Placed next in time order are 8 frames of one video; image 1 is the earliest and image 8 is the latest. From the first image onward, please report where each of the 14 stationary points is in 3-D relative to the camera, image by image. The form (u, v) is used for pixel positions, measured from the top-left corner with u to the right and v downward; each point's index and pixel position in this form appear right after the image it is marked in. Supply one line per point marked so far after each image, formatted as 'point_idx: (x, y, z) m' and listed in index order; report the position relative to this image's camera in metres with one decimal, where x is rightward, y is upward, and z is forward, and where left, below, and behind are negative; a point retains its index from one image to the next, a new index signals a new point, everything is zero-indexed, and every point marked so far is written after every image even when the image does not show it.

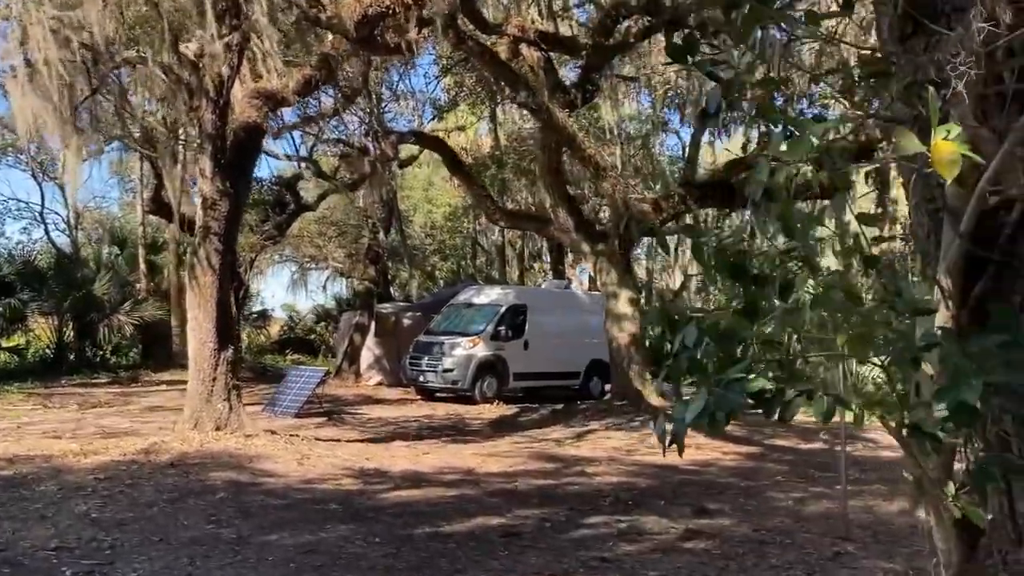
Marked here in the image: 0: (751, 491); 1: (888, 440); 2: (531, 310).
0: (+2.1, -1.7, +8.0) m
1: (+5.2, -2.1, +13.3) m
2: (+0.4, -0.4, +17.4) m
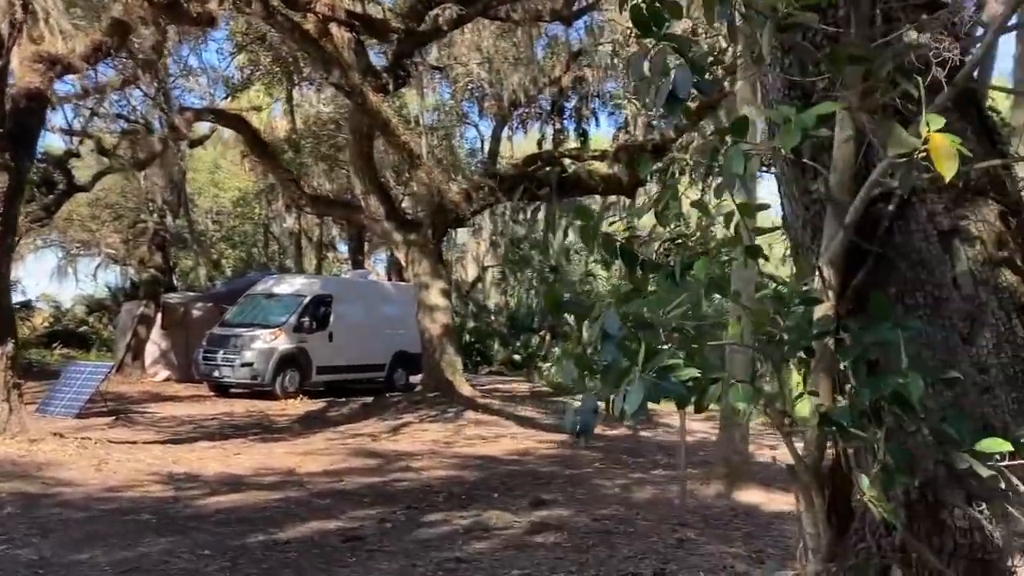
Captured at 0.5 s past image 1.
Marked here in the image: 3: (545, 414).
0: (+0.6, -1.6, +8.0) m
1: (+2.5, -2.0, +14.0) m
2: (-3.1, -0.2, +16.9) m
3: (+0.5, -1.8, +13.1) m
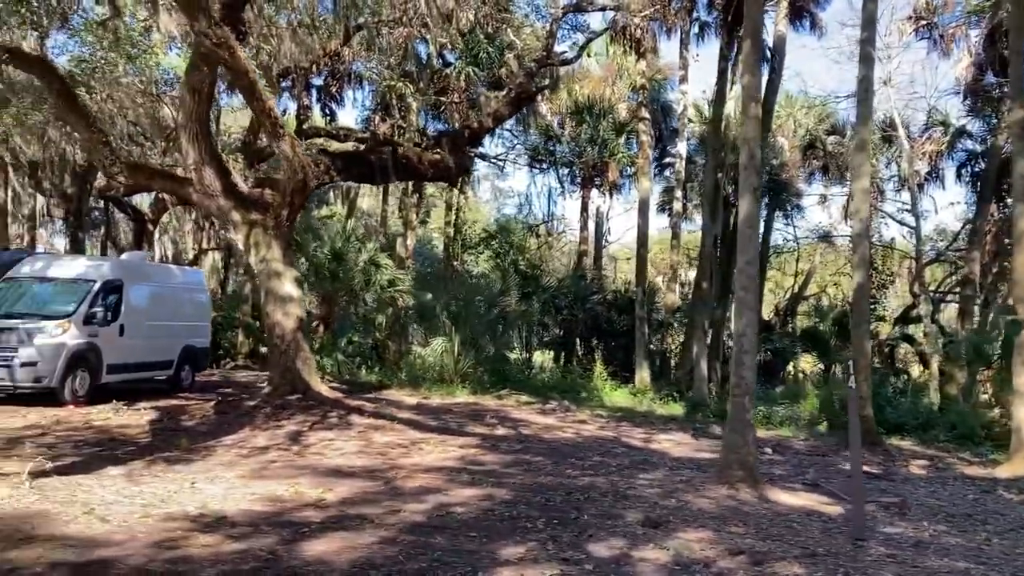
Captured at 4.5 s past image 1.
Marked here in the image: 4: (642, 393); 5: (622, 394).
0: (+0.8, -1.6, +7.4) m
1: (+0.4, -1.9, +13.7) m
2: (-5.9, 0.0, +14.3) m
3: (-1.2, -1.6, +12.1) m
4: (+2.4, -2.0, +17.6) m
5: (+2.1, -2.0, +17.6) m
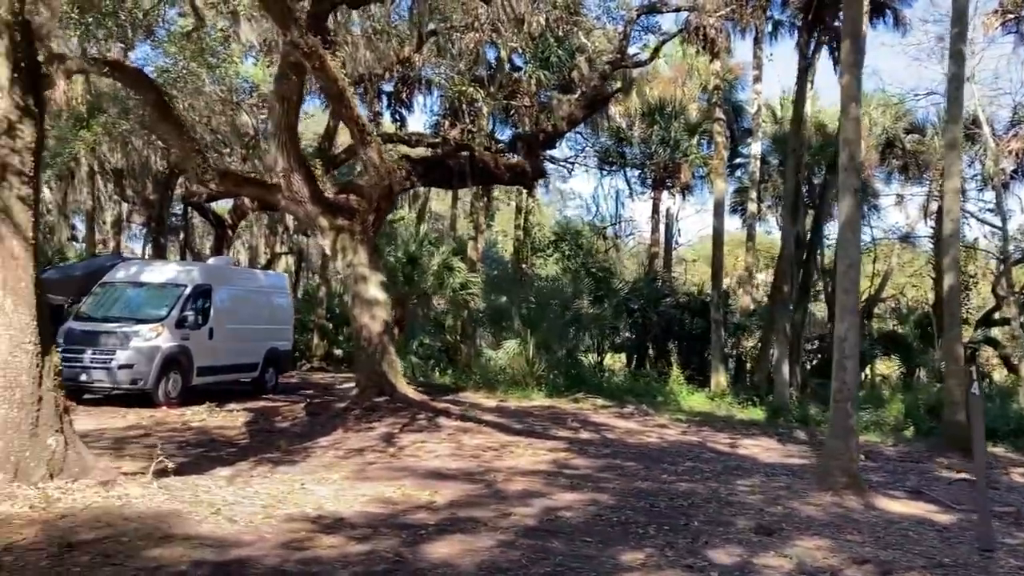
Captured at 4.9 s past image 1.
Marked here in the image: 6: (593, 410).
0: (+1.6, -1.6, +7.4) m
1: (+1.6, -2.0, +13.7) m
2: (-4.6, 0.0, +14.7) m
3: (-0.1, -1.7, +12.2) m
4: (+3.9, -2.0, +17.4) m
5: (+3.5, -2.1, +17.4) m
6: (+1.3, -2.0, +15.3) m
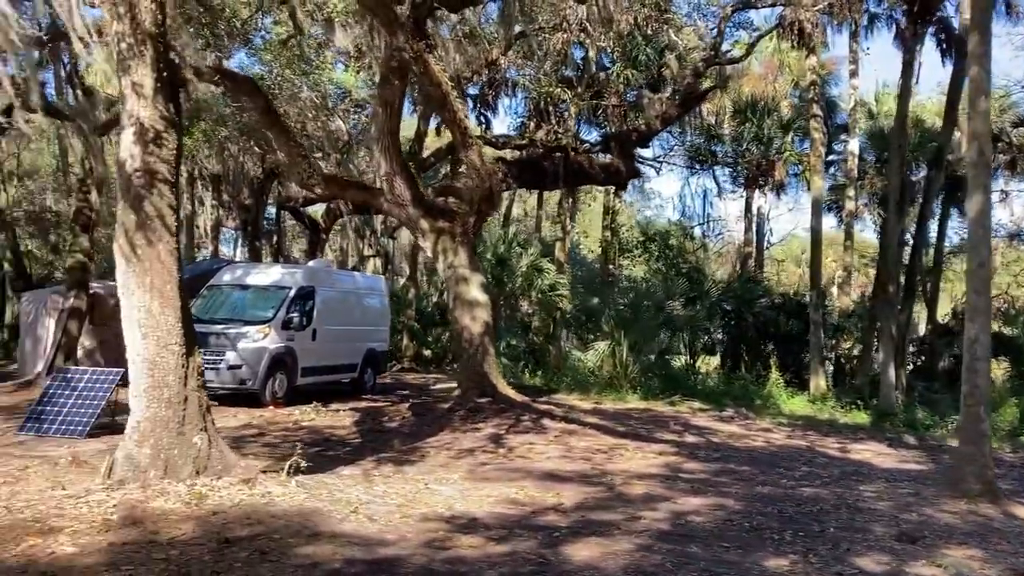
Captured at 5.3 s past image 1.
0: (+2.5, -1.6, +7.2) m
1: (+3.0, -2.0, +13.4) m
2: (-3.1, -0.1, +14.9) m
3: (+1.2, -1.7, +12.1) m
4: (+5.6, -2.0, +17.0) m
5: (+5.2, -2.1, +17.1) m
6: (+2.9, -2.0, +15.1) m
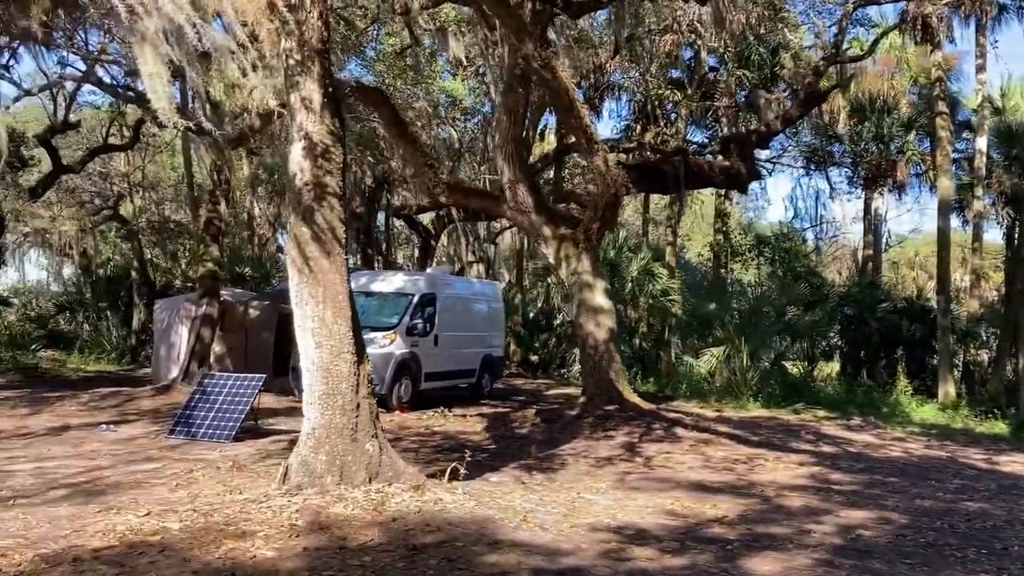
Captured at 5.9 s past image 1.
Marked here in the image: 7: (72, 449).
0: (+3.7, -1.7, +6.9) m
1: (+4.7, -2.1, +13.1) m
2: (-1.2, -0.2, +15.1) m
3: (+2.8, -1.8, +11.9) m
4: (+7.6, -2.1, +16.4) m
5: (+7.3, -2.1, +16.4) m
6: (+4.8, -2.1, +14.8) m
7: (-4.3, -1.6, +9.3) m
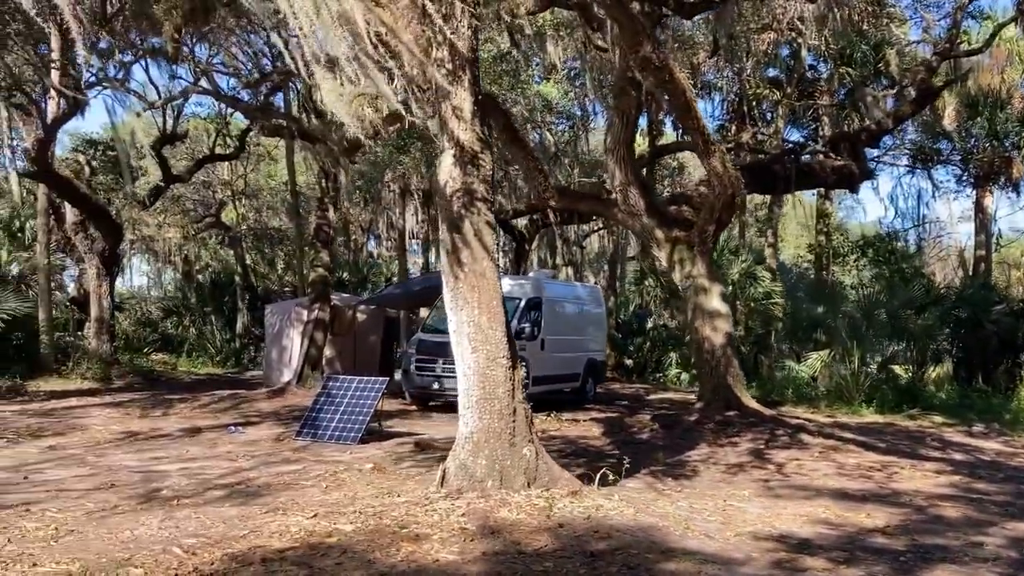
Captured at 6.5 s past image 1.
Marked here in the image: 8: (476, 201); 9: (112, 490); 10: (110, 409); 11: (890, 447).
0: (+4.7, -1.7, +6.5) m
1: (+6.3, -2.1, +12.6) m
2: (+0.5, -0.3, +15.2) m
3: (+4.3, -1.8, +11.6) m
4: (+9.4, -2.1, +15.7) m
5: (+9.1, -2.2, +15.8) m
6: (+6.5, -2.1, +14.3) m
7: (-3.1, -1.6, +9.6) m
8: (-0.2, +0.6, +6.1) m
9: (-3.0, -1.5, +7.1) m
10: (-5.8, -1.7, +13.6) m
11: (+4.4, -1.8, +11.0) m
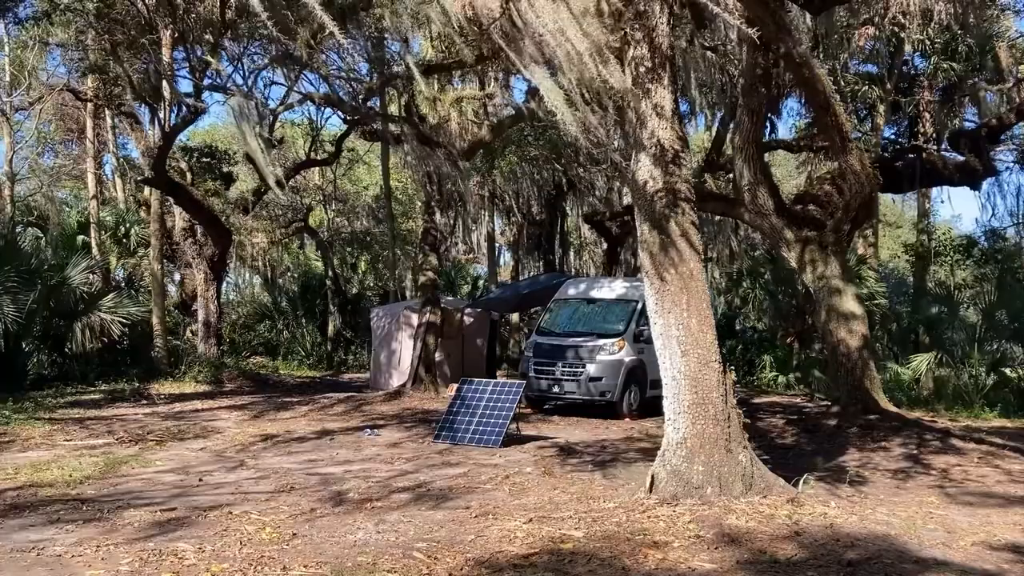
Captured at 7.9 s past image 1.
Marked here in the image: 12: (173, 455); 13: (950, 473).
0: (+6.0, -1.7, +6.1) m
1: (+7.9, -2.1, +12.1) m
2: (+2.3, -0.3, +15.0) m
3: (+5.9, -1.8, +11.2) m
4: (+11.3, -2.1, +15.0) m
5: (+10.9, -2.1, +15.1) m
6: (+8.2, -2.1, +13.8) m
7: (-1.6, -1.7, +9.6) m
8: (+1.1, +0.6, +6.0) m
9: (-1.6, -1.6, +7.2) m
10: (-4.0, -1.8, +13.8) m
11: (+6.0, -1.8, +10.6) m
12: (-3.4, -1.7, +9.5) m
13: (+4.1, -1.7, +8.8) m
